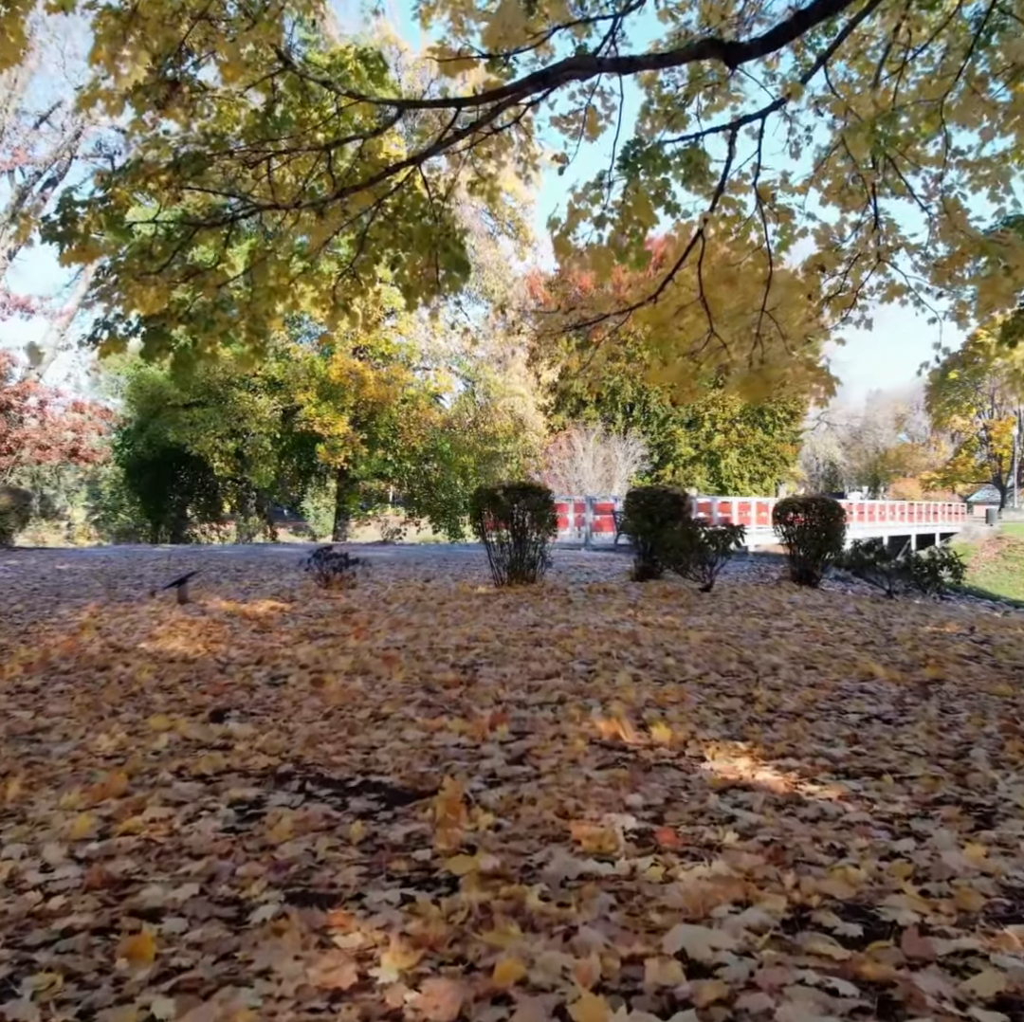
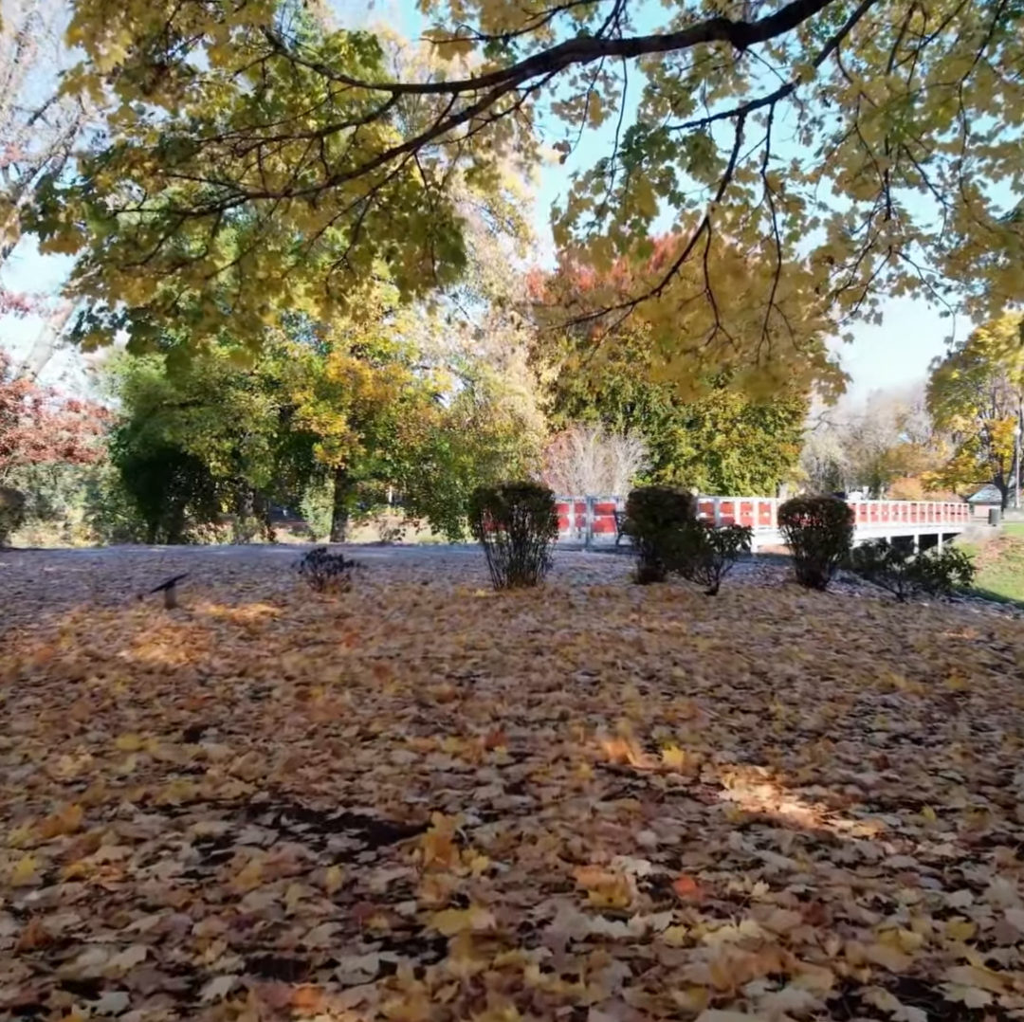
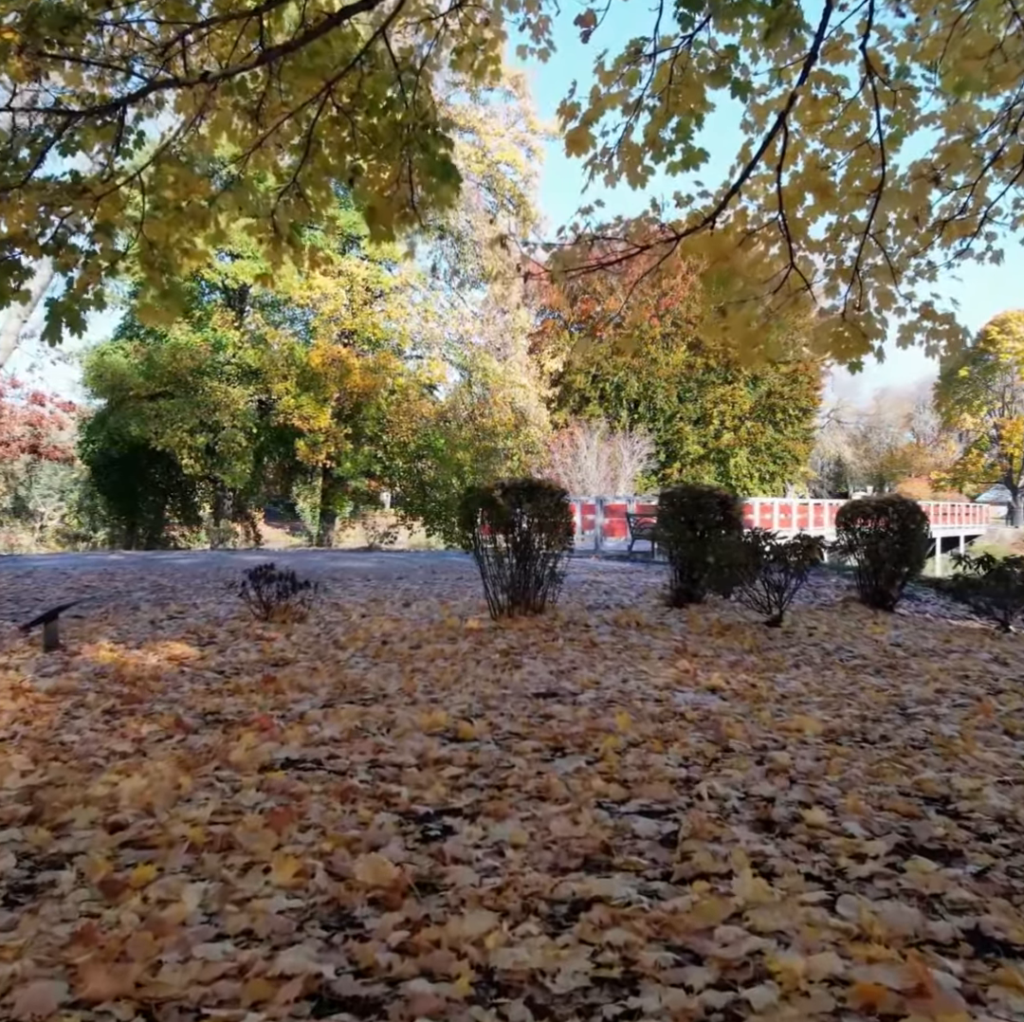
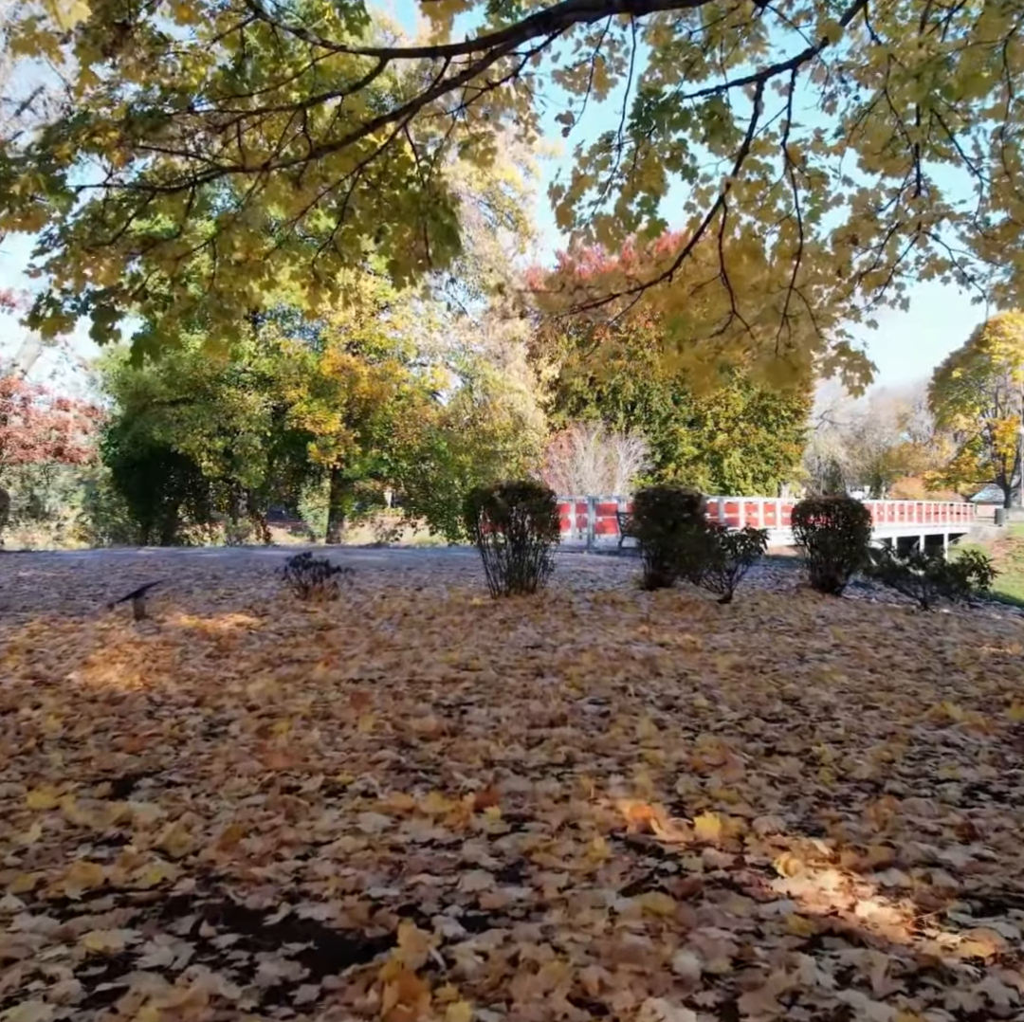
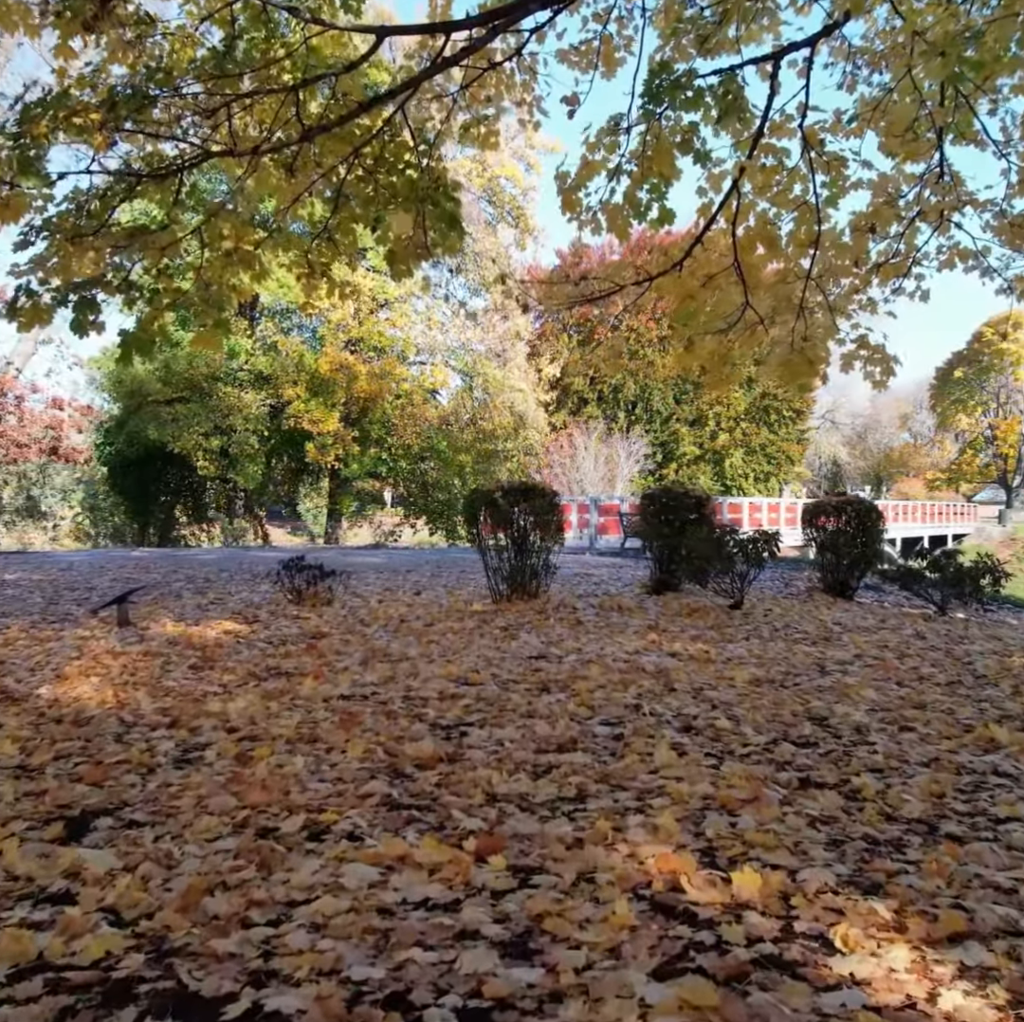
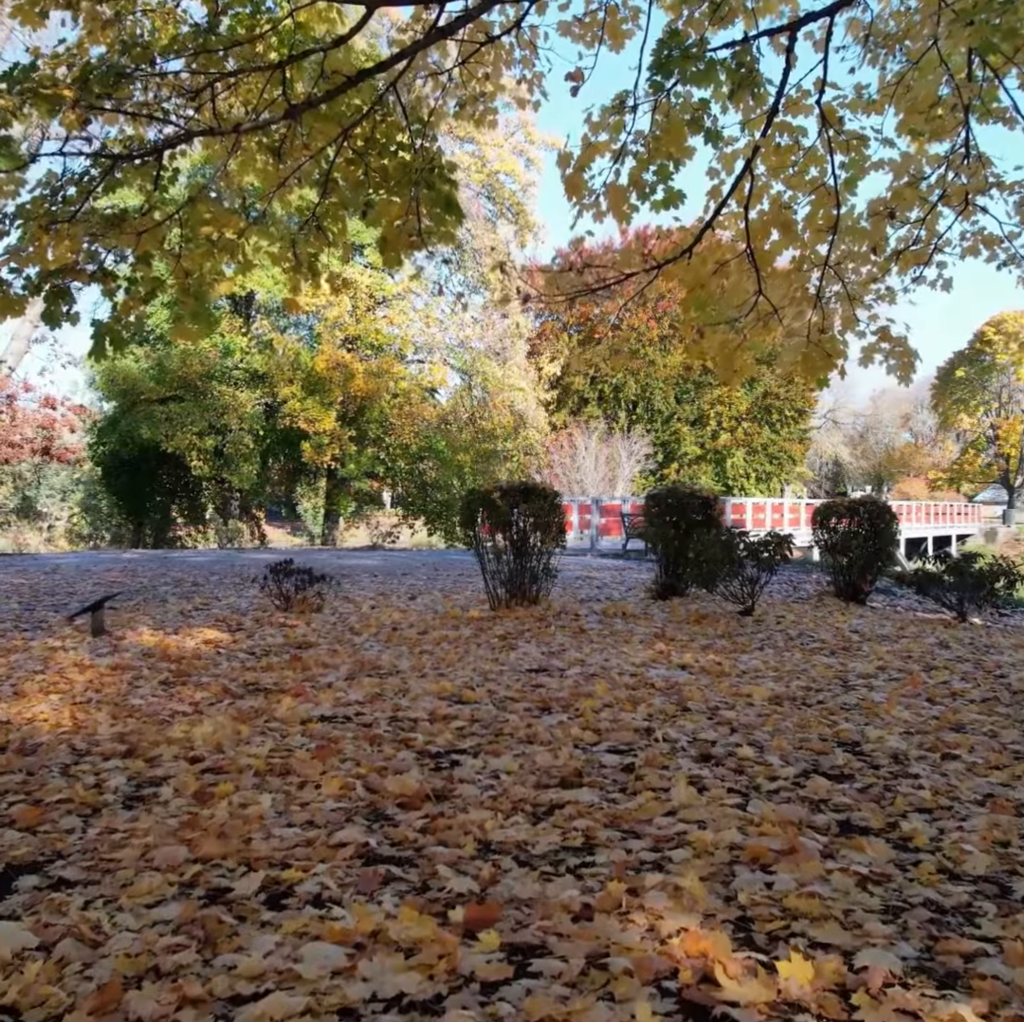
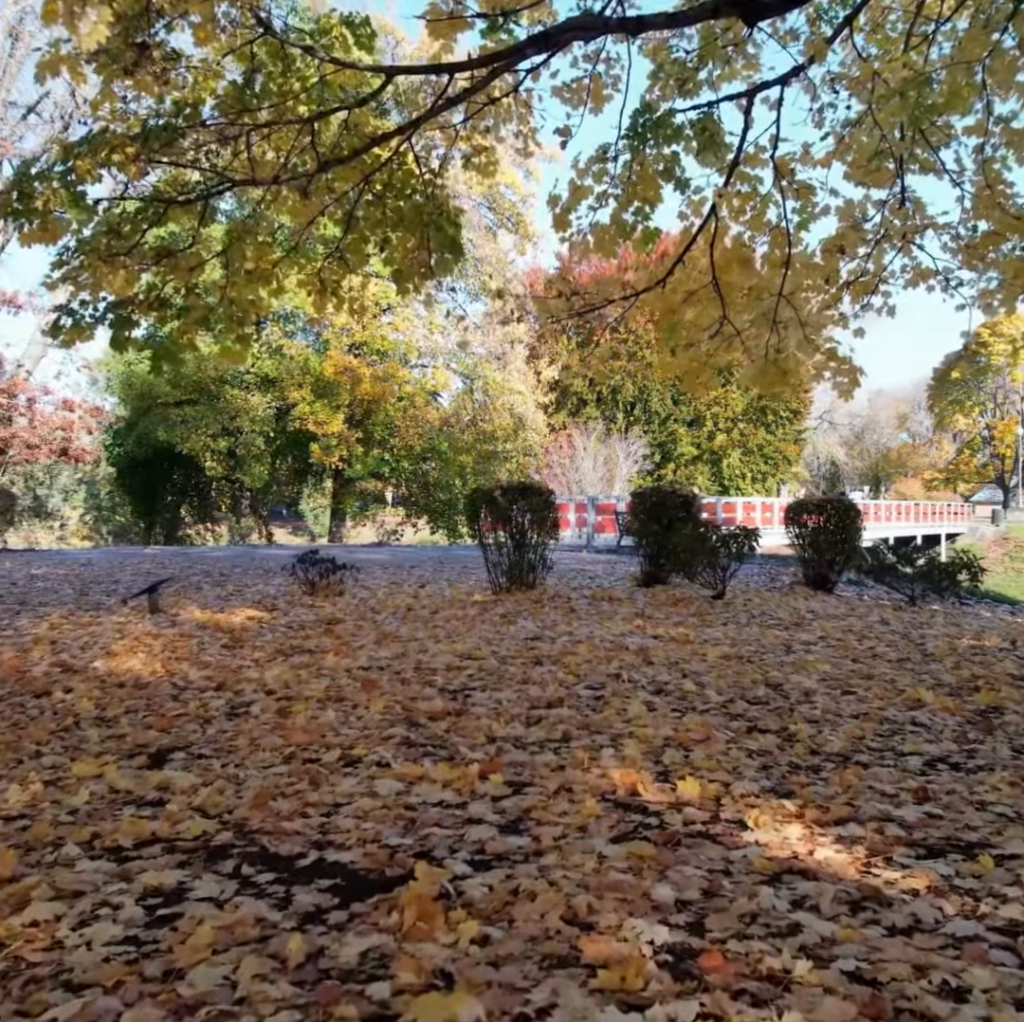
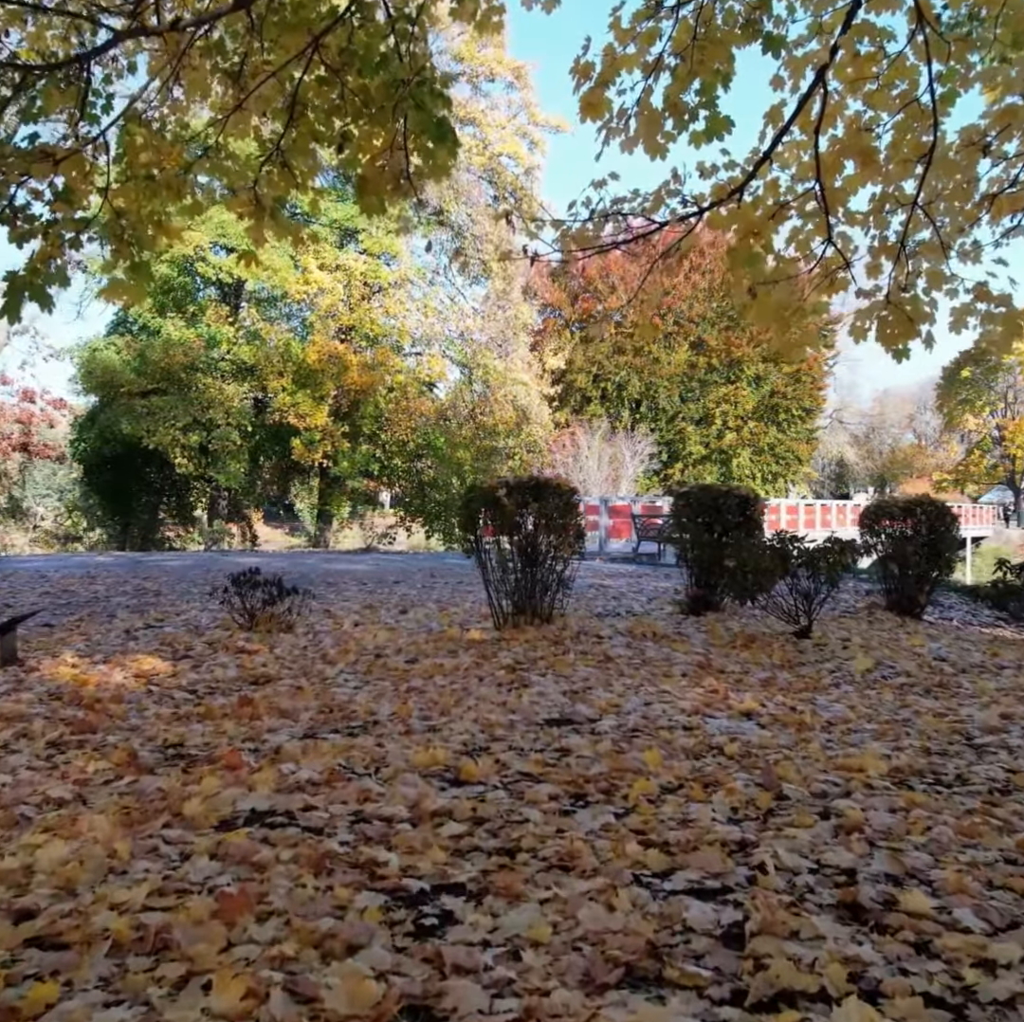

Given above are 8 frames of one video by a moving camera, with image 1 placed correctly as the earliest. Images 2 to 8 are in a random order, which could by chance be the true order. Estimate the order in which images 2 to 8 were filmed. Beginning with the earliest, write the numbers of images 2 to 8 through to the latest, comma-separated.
2, 7, 4, 5, 6, 3, 8
